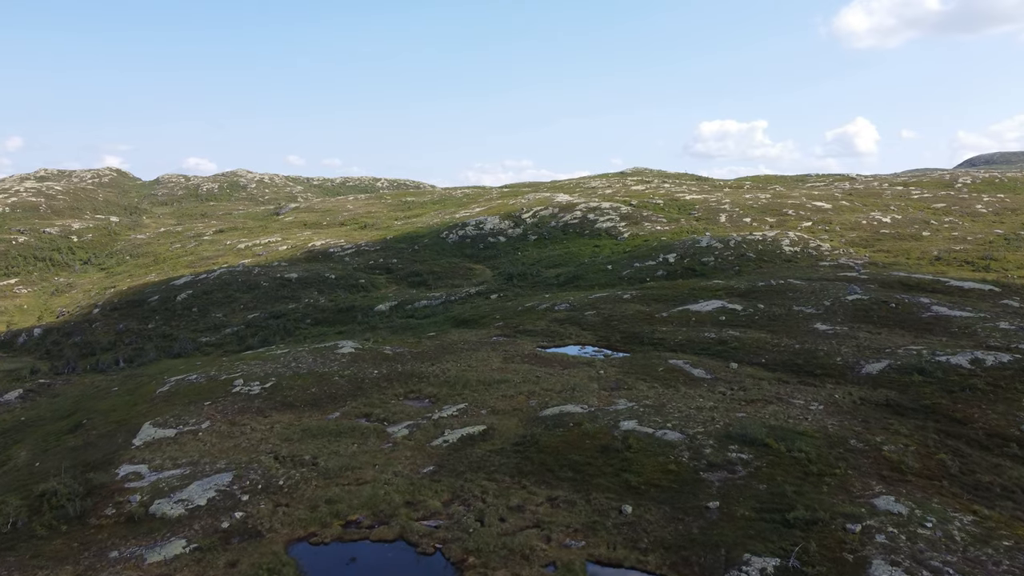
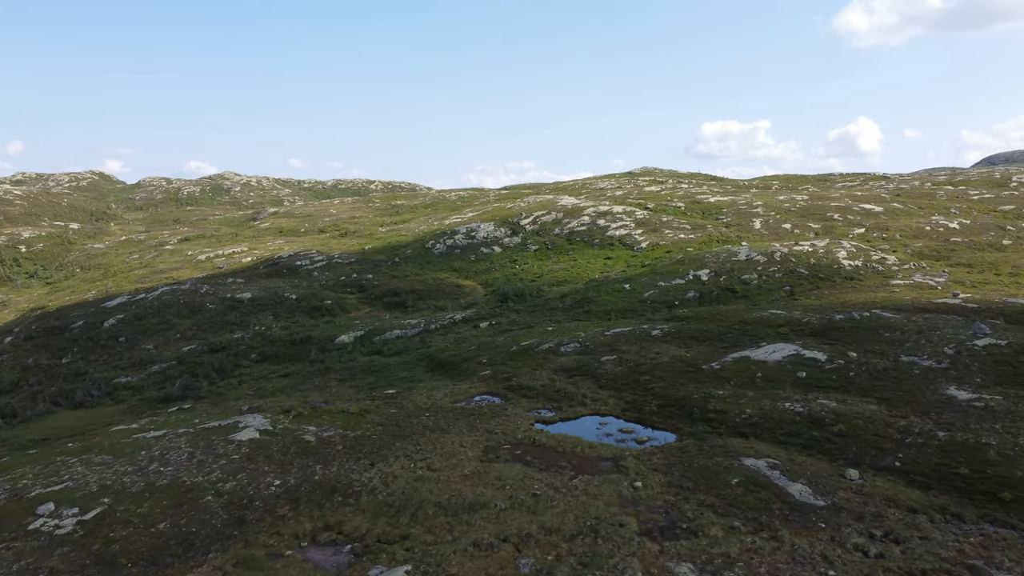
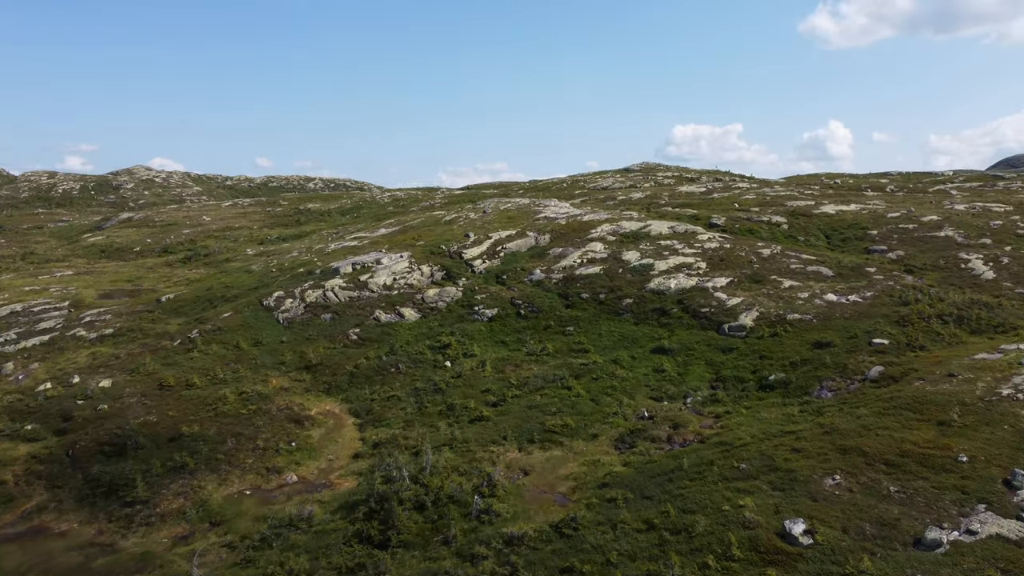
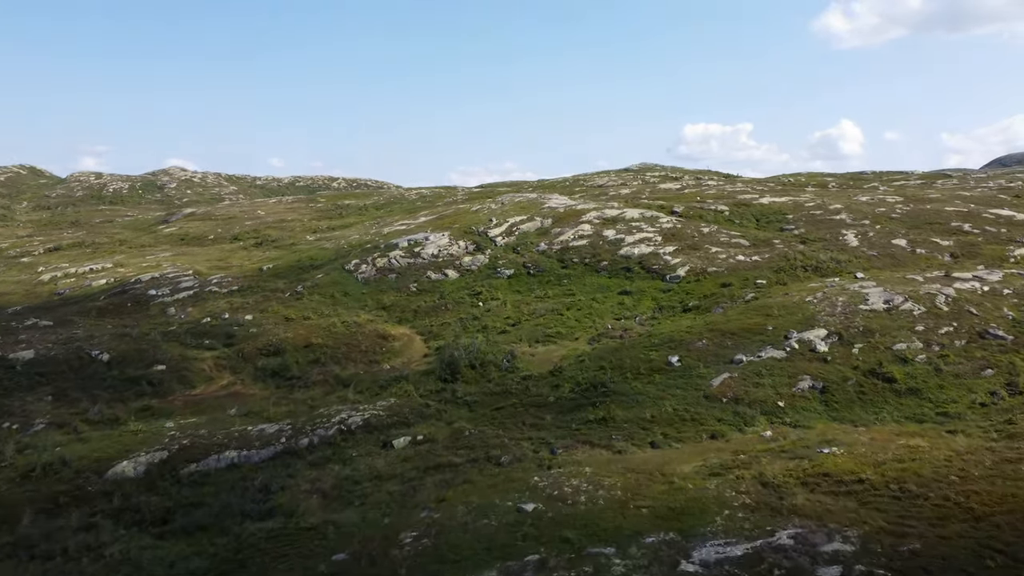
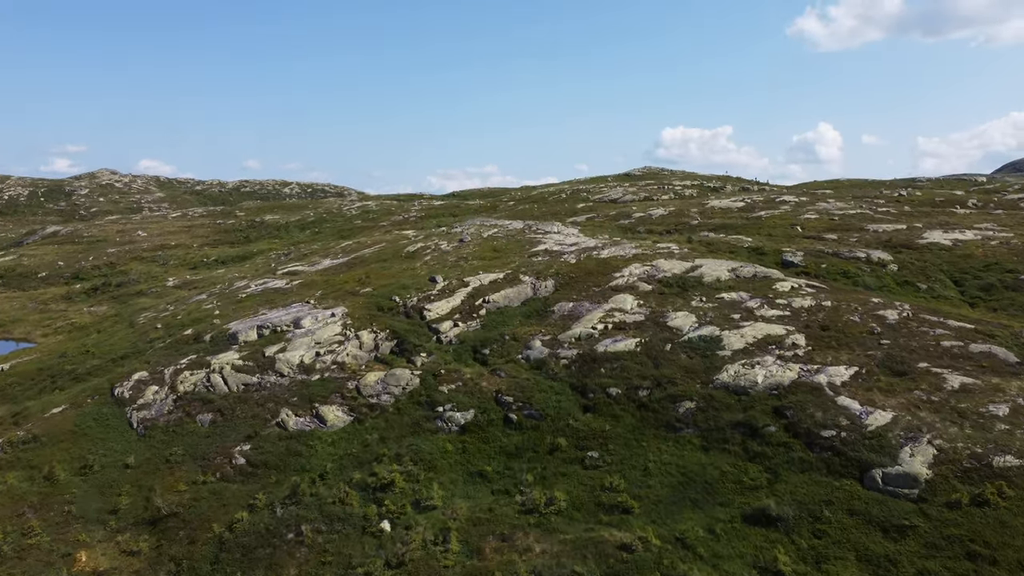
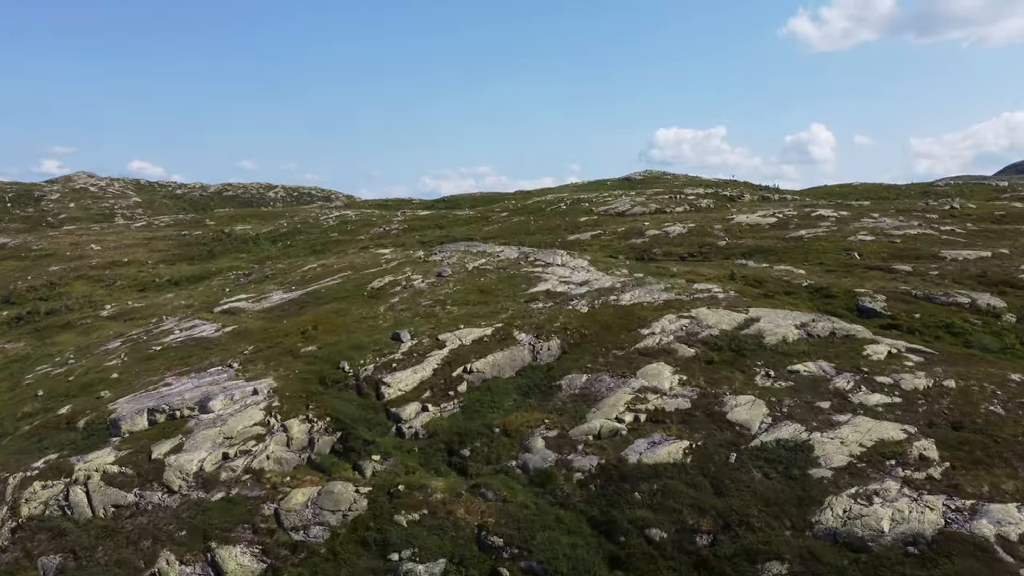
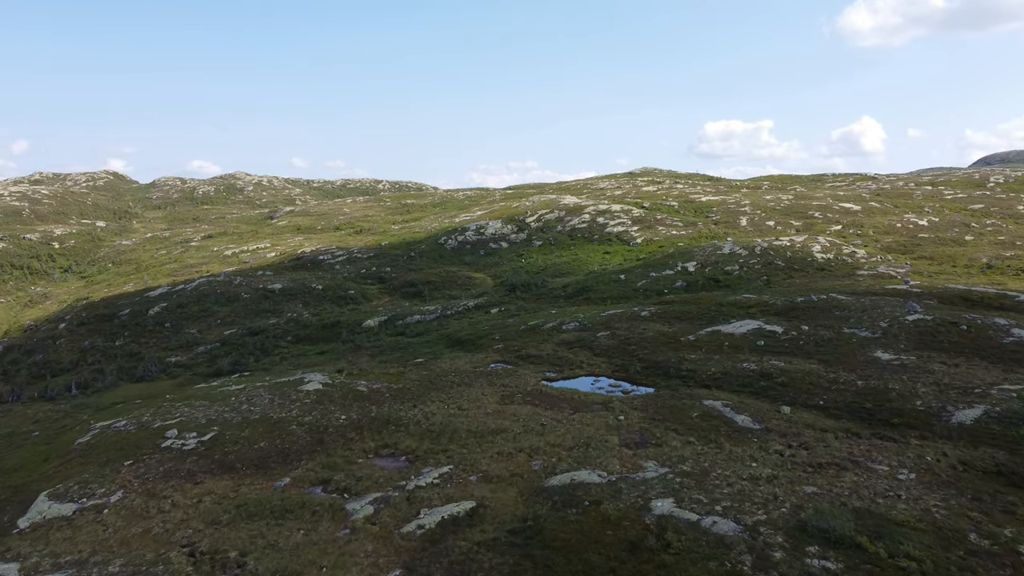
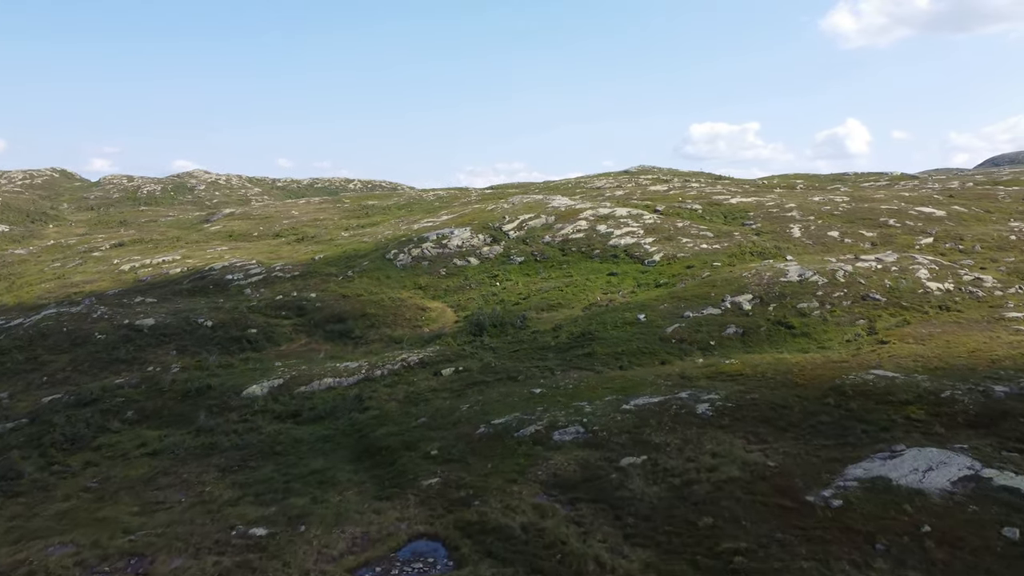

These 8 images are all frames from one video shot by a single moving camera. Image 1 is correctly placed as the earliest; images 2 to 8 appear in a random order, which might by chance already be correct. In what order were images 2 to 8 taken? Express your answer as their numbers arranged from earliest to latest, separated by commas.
7, 2, 8, 4, 3, 5, 6
